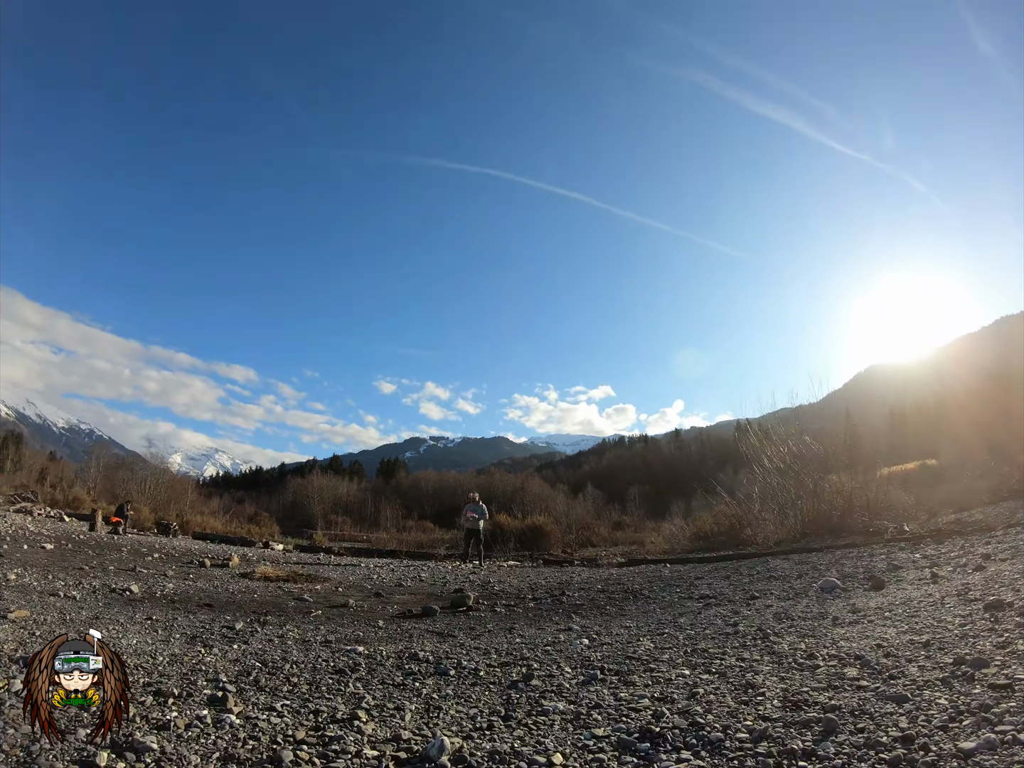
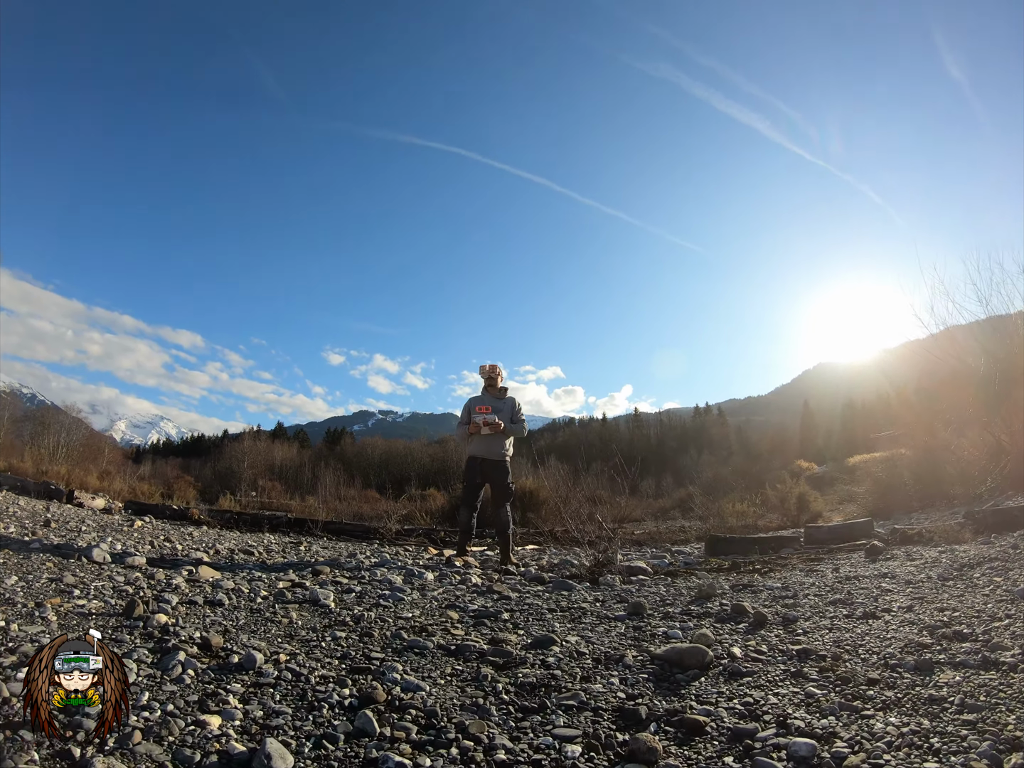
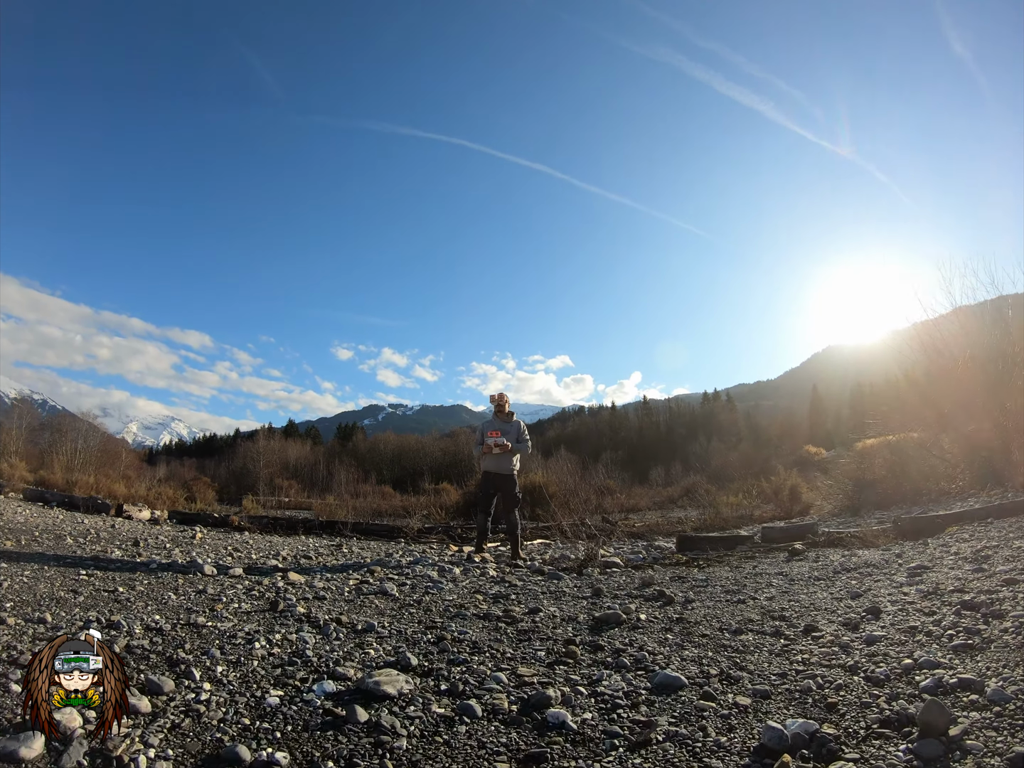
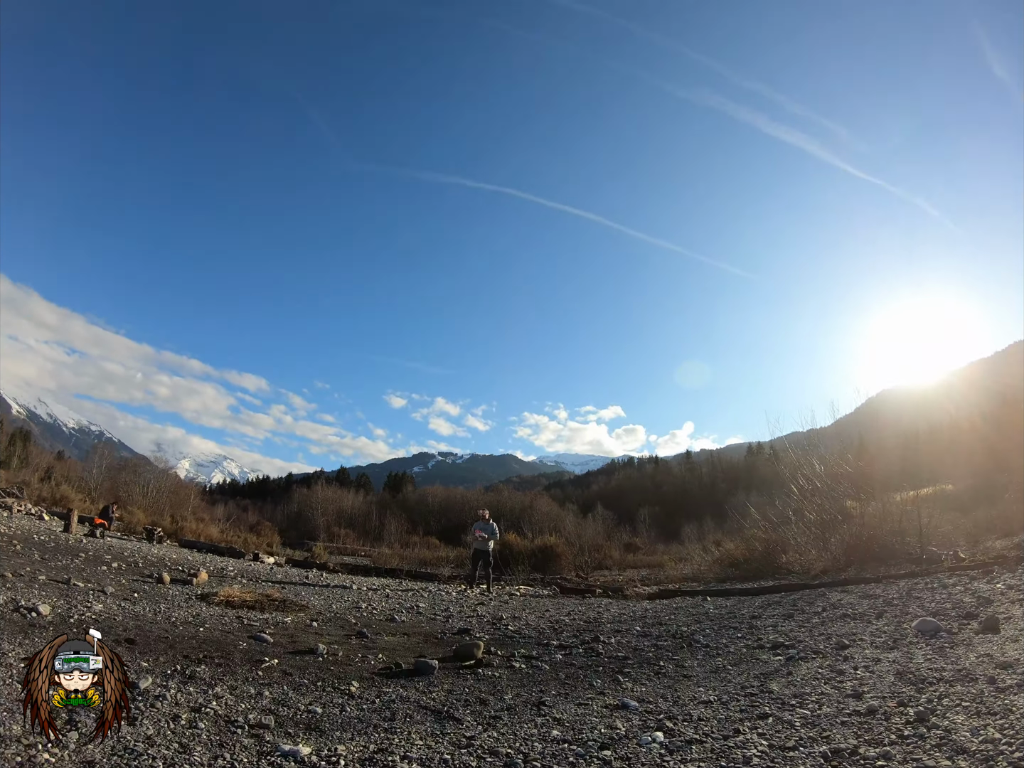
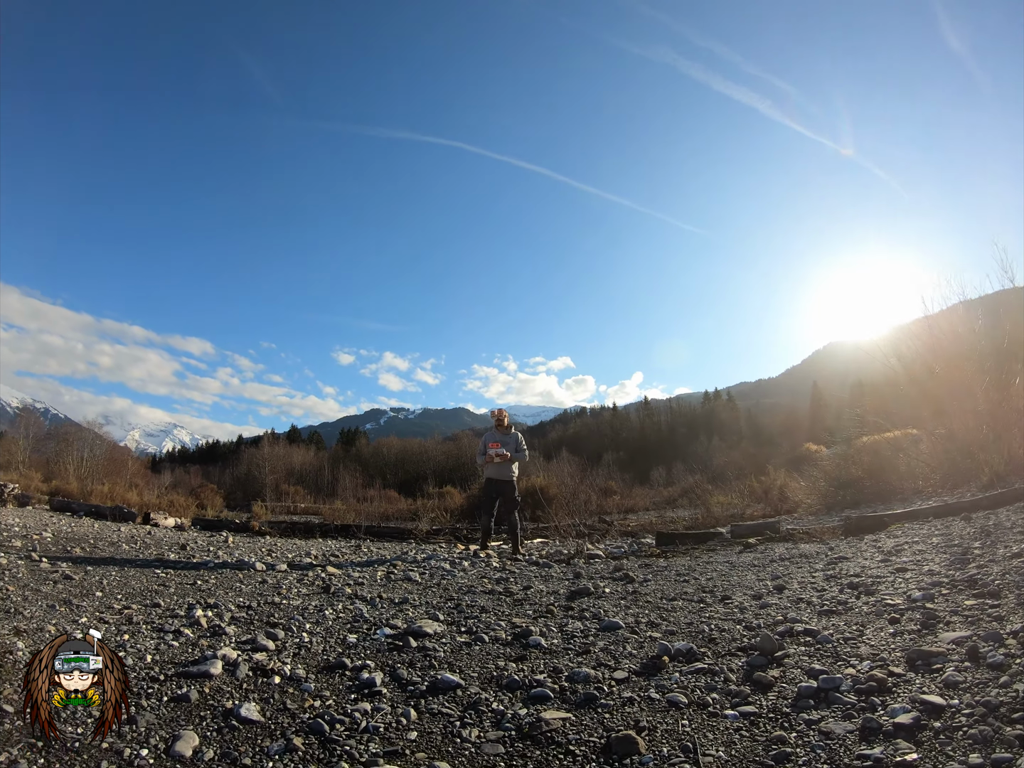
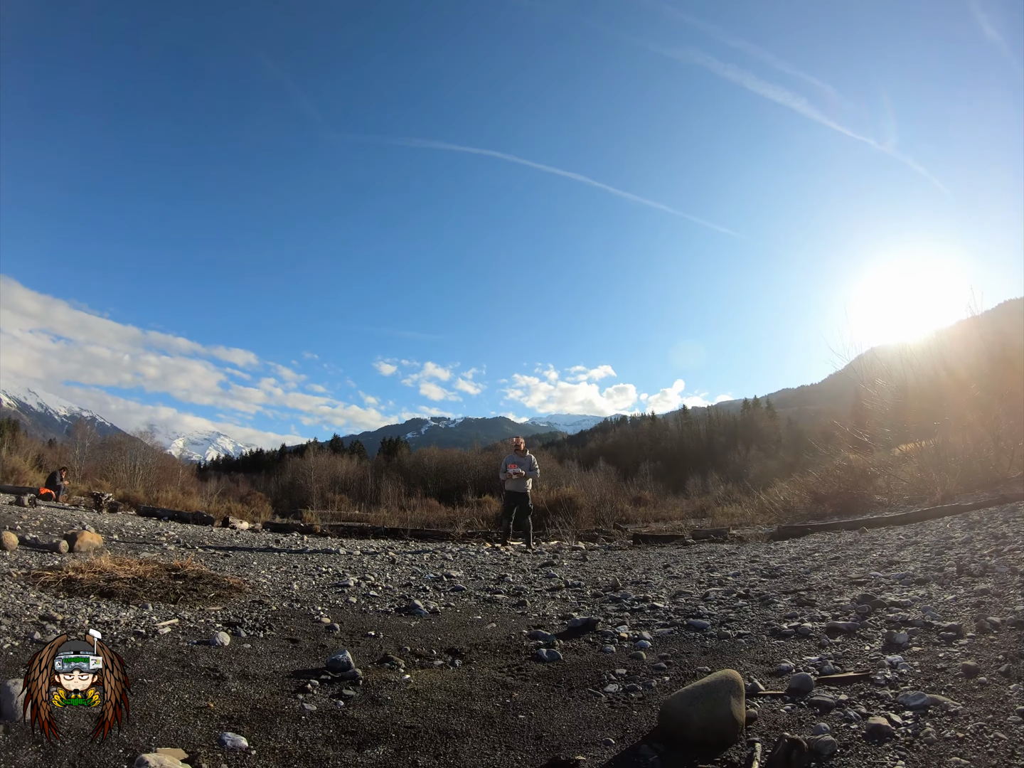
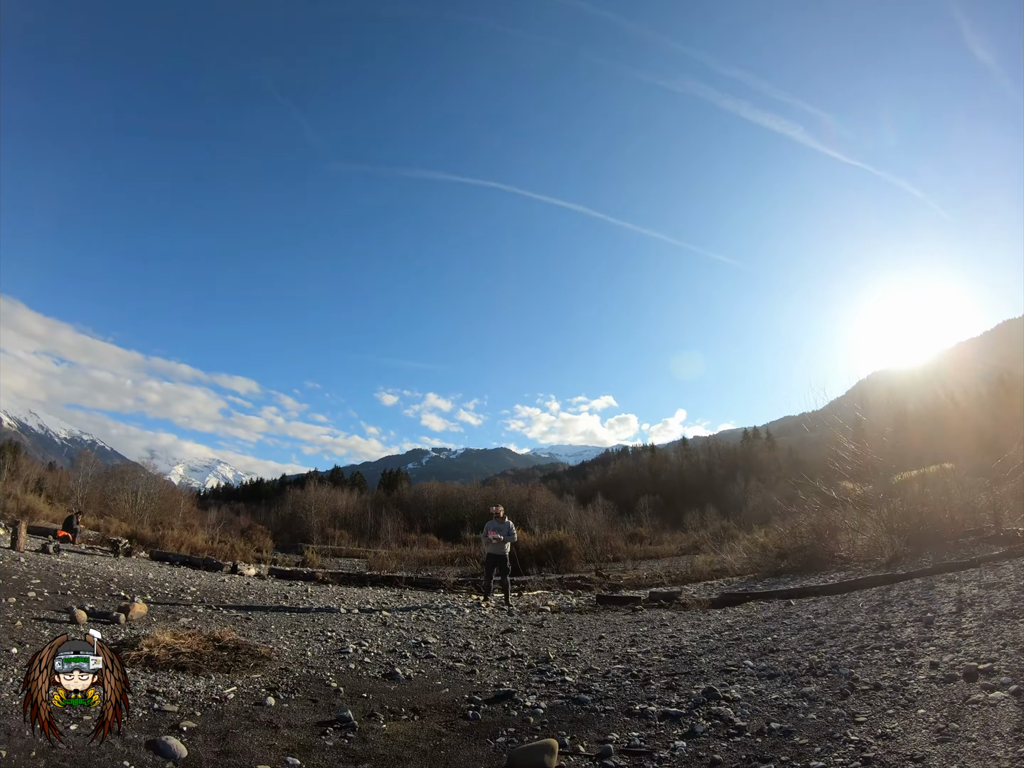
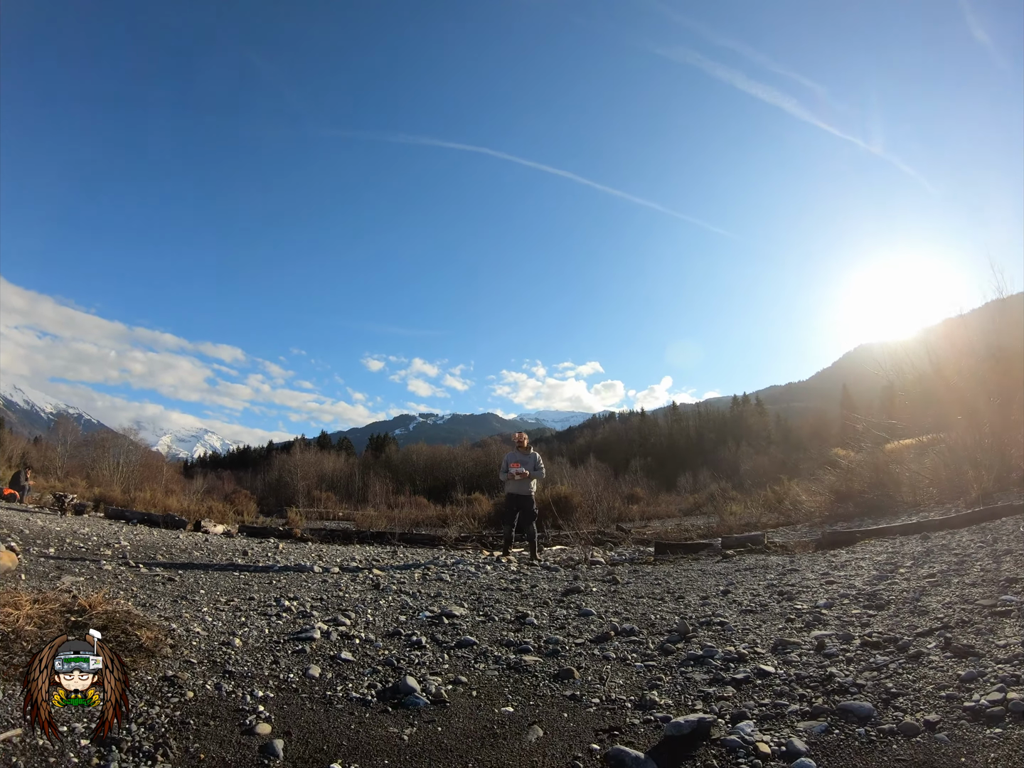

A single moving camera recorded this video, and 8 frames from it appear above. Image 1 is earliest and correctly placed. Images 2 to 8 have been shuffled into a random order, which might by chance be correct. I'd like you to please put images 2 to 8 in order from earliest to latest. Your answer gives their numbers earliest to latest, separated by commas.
4, 7, 6, 8, 5, 3, 2
